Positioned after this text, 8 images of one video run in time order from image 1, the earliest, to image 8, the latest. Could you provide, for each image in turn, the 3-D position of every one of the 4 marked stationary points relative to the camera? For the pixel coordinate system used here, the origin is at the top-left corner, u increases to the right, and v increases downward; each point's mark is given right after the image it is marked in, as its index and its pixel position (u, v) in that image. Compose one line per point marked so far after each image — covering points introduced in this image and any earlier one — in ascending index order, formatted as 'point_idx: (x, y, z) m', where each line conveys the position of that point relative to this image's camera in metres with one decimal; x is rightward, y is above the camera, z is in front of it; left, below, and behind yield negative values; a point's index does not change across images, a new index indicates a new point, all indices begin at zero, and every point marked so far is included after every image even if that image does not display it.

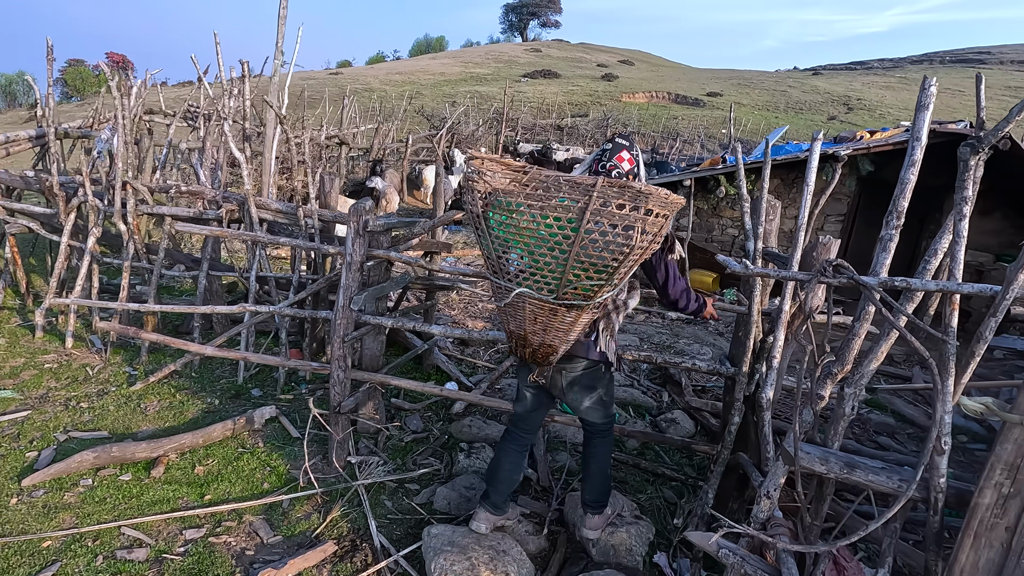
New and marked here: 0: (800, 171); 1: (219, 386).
0: (+3.7, +1.5, +7.6) m
1: (-2.1, -0.7, +4.1) m
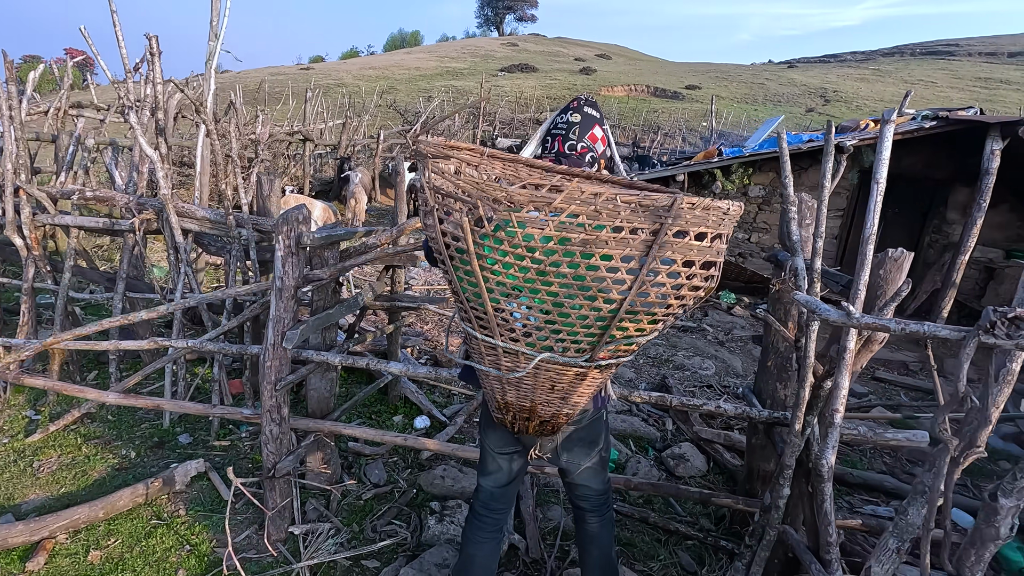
0: (+3.5, +1.5, +7.1) m
1: (-2.2, -0.8, +3.4) m
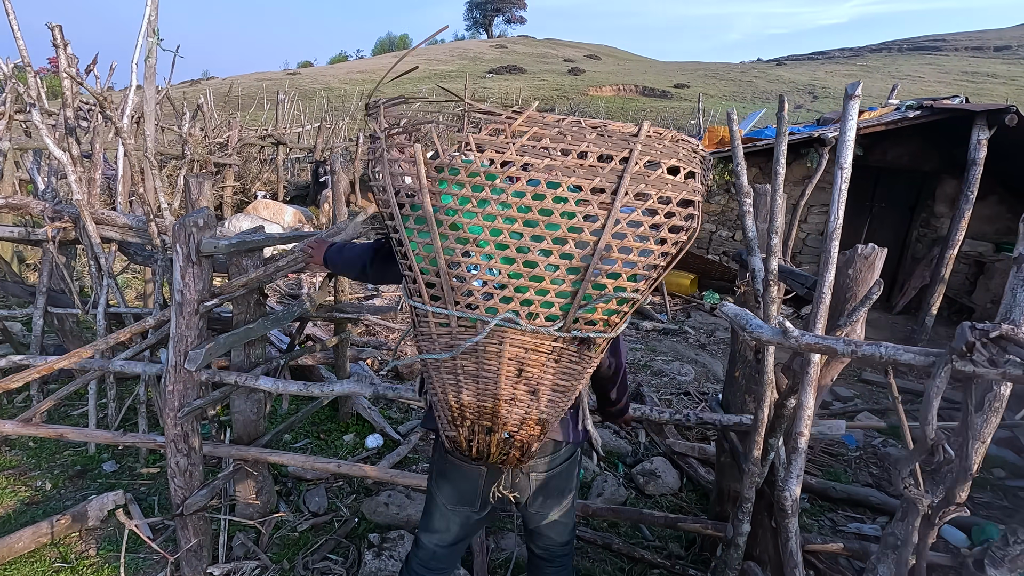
0: (+3.2, +1.5, +6.8) m
1: (-2.4, -0.9, +3.1) m
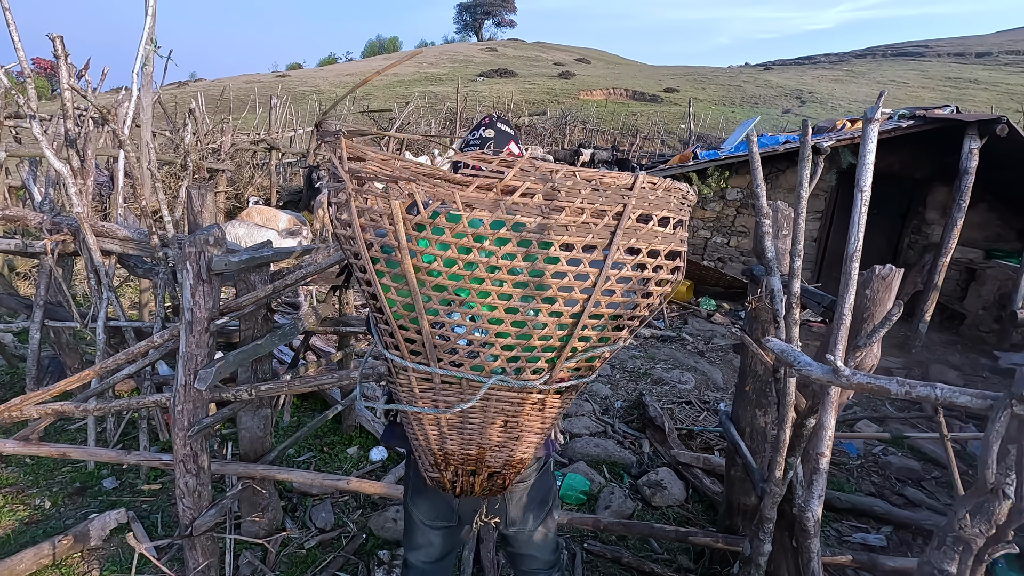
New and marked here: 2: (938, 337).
0: (+3.1, +1.5, +6.9) m
1: (-2.4, -1.0, +3.0) m
2: (+4.9, -0.5, +6.5) m
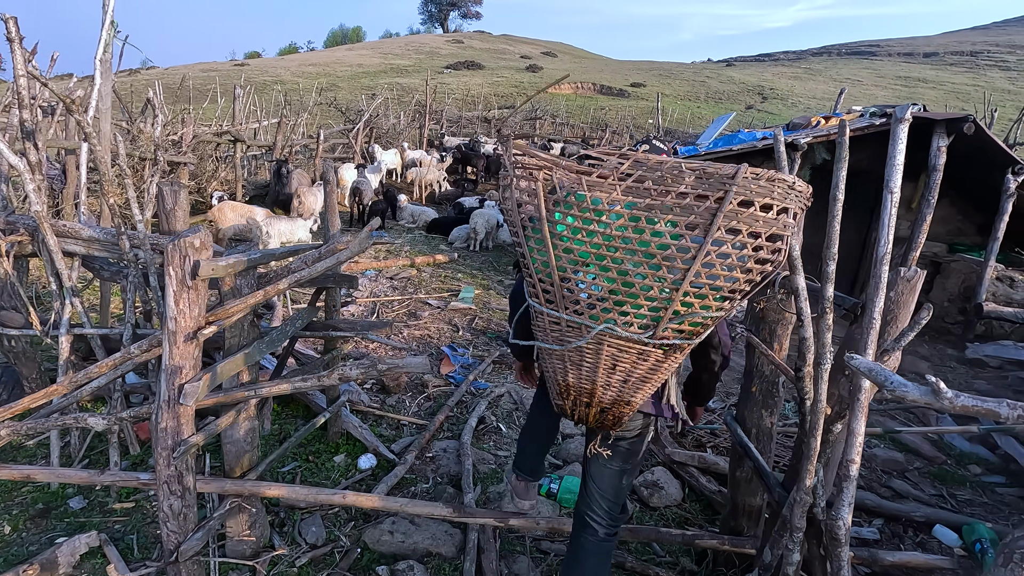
0: (+2.9, +1.5, +6.9) m
1: (-2.4, -1.0, +2.8) m
2: (+4.6, -0.5, +6.7) m
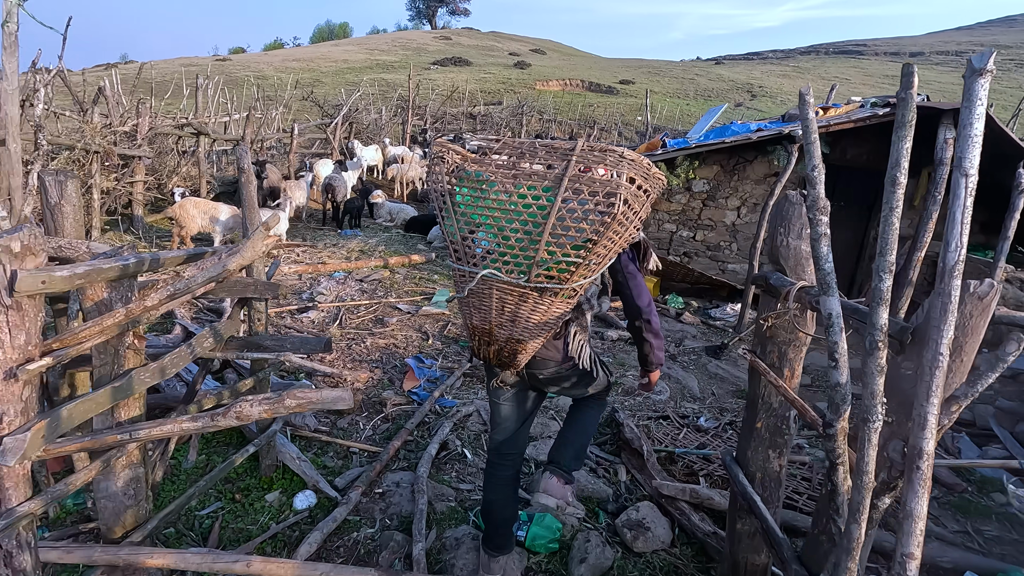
0: (+2.6, +1.5, +6.5) m
1: (-2.6, -1.1, +2.3) m
2: (+4.4, -0.5, +6.3) m
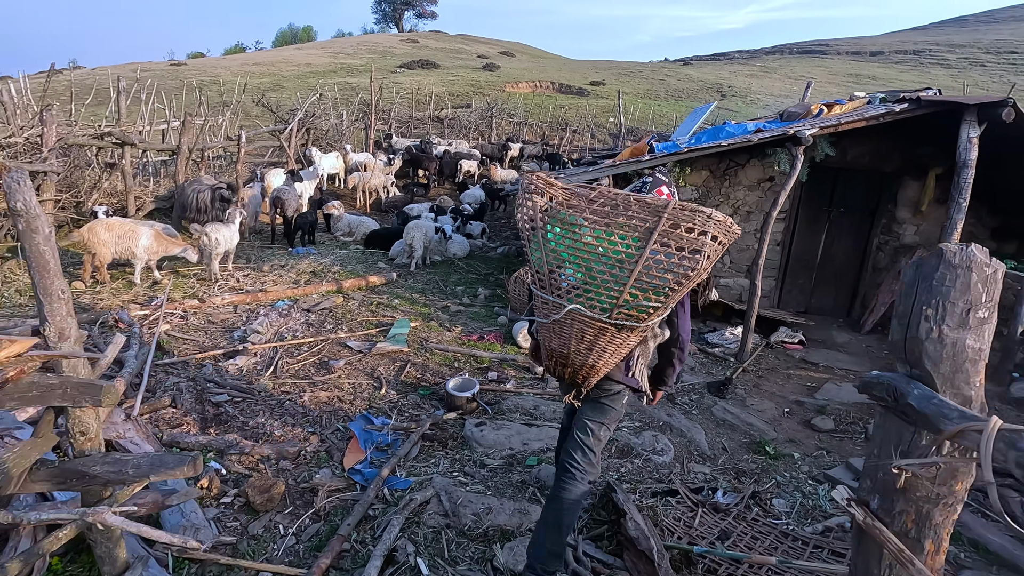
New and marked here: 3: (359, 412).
0: (+2.3, +1.3, +5.8) m
1: (-2.7, -1.4, +1.4) m
2: (+4.1, -0.7, +5.7) m
3: (-1.0, -0.8, +3.9) m
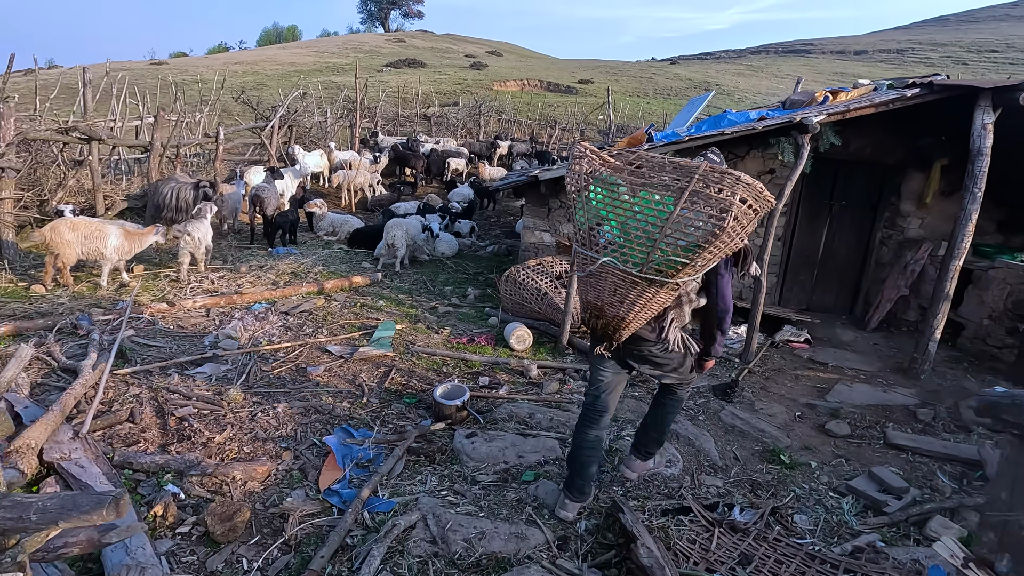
0: (+2.2, +1.3, +5.5) m
1: (-2.6, -1.4, +1.0) m
2: (+4.0, -0.6, +5.5) m
3: (-1.1, -0.8, +3.5) m
